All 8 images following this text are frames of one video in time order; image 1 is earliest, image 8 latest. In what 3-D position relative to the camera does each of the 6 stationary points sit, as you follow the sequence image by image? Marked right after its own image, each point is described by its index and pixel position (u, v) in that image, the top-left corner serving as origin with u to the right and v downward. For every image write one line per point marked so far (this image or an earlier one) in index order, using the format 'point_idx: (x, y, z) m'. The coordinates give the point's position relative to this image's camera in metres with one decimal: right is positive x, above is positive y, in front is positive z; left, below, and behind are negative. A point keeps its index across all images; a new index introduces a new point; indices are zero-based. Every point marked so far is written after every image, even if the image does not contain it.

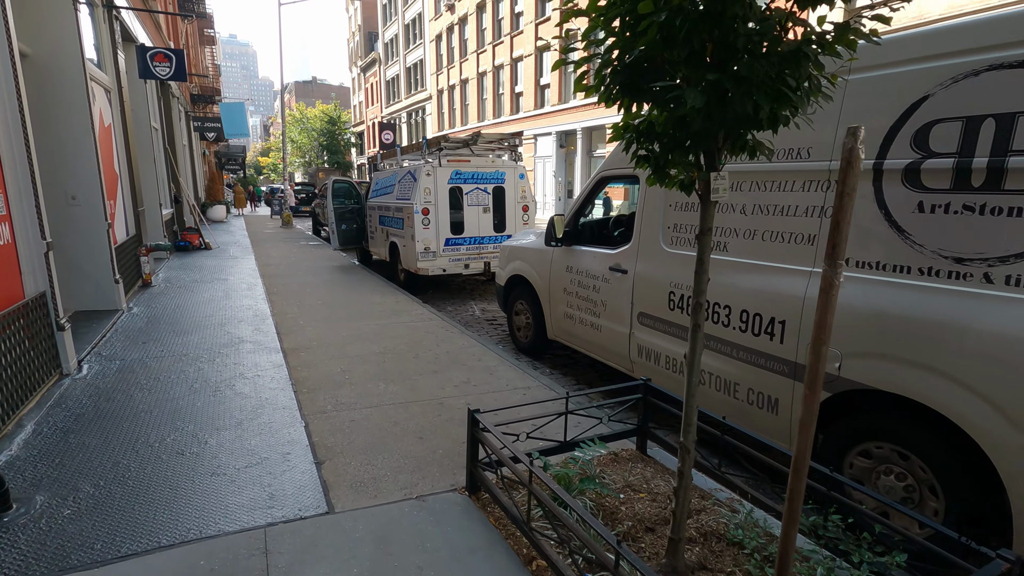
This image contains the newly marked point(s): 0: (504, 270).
0: (-0.1, +0.2, +6.9) m
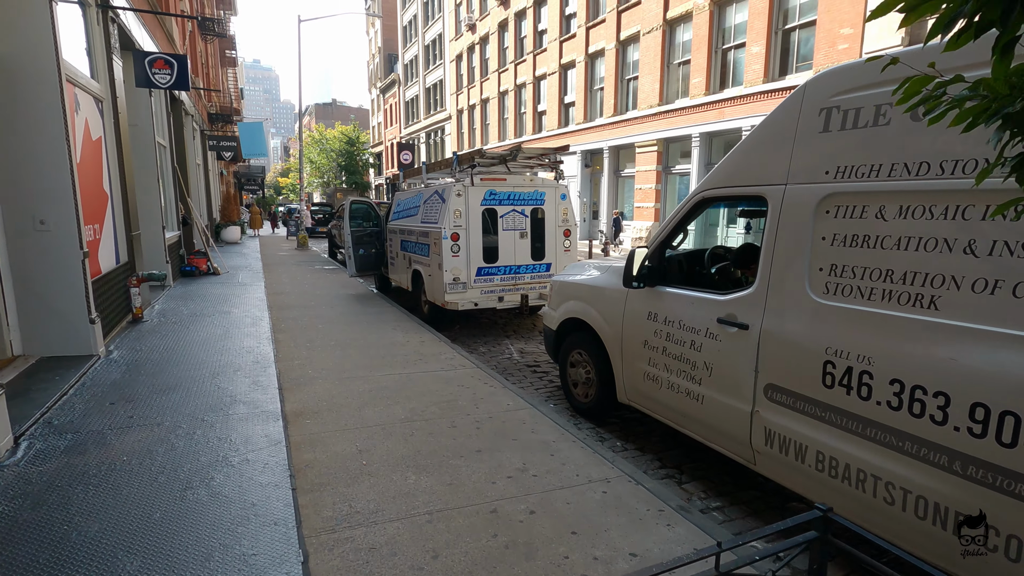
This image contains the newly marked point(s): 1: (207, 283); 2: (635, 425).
0: (+0.5, -0.3, +5.6) m
1: (-7.0, +0.1, +12.1) m
2: (+1.2, -1.3, +5.1) m
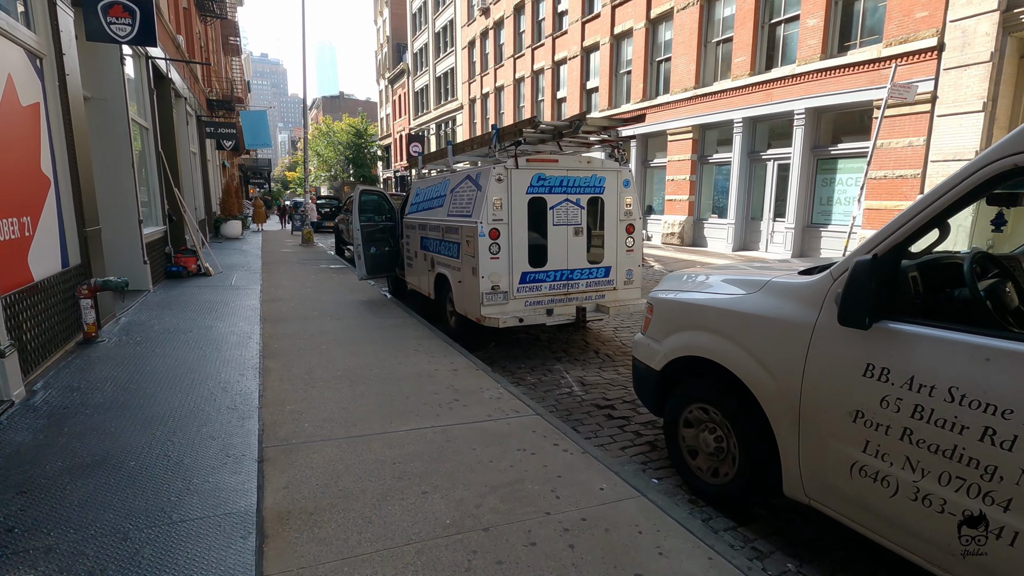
0: (+1.1, -0.4, +3.9) m
1: (-6.3, 0.0, +10.4) m
2: (+1.8, -1.5, +3.3) m
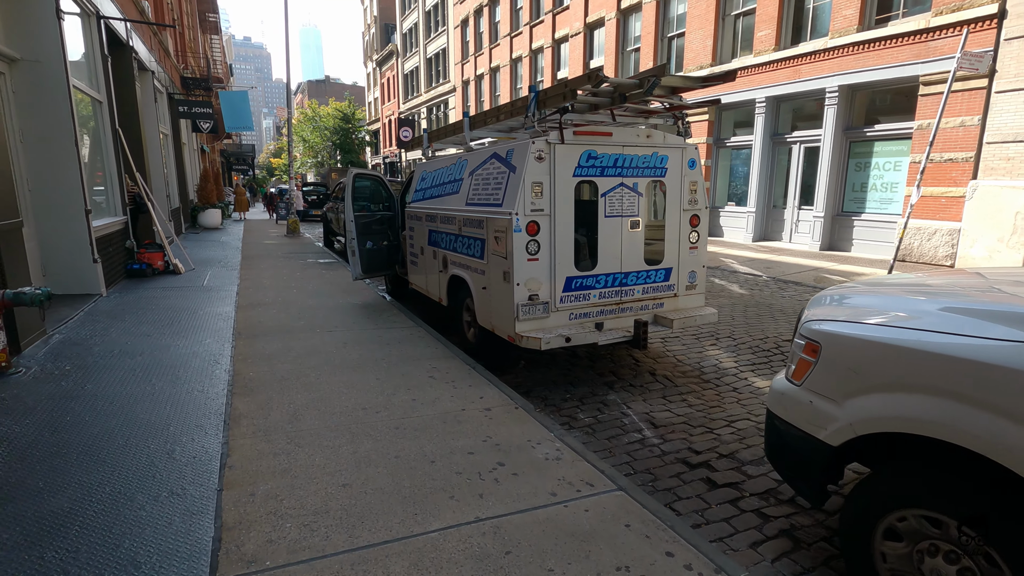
0: (+1.6, -0.6, +2.5) m
1: (-6.0, 0.0, +8.9) m
2: (+2.3, -1.6, +2.0) m
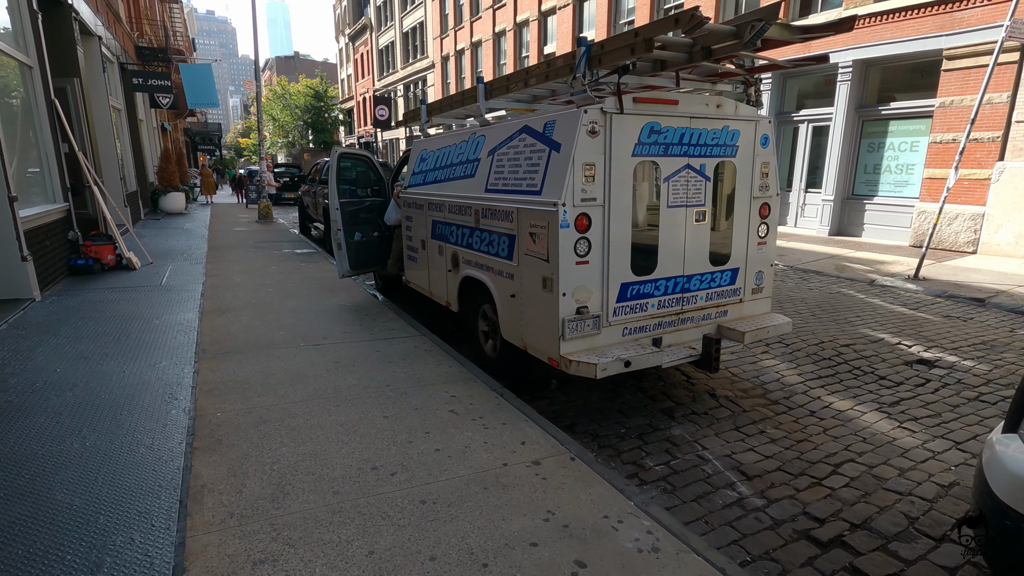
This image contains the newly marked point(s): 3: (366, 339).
0: (+2.0, -0.7, +1.5) m
1: (-5.8, 0.0, +7.5) m
2: (+2.7, -1.8, +1.1) m
3: (-1.6, -0.6, +5.7) m
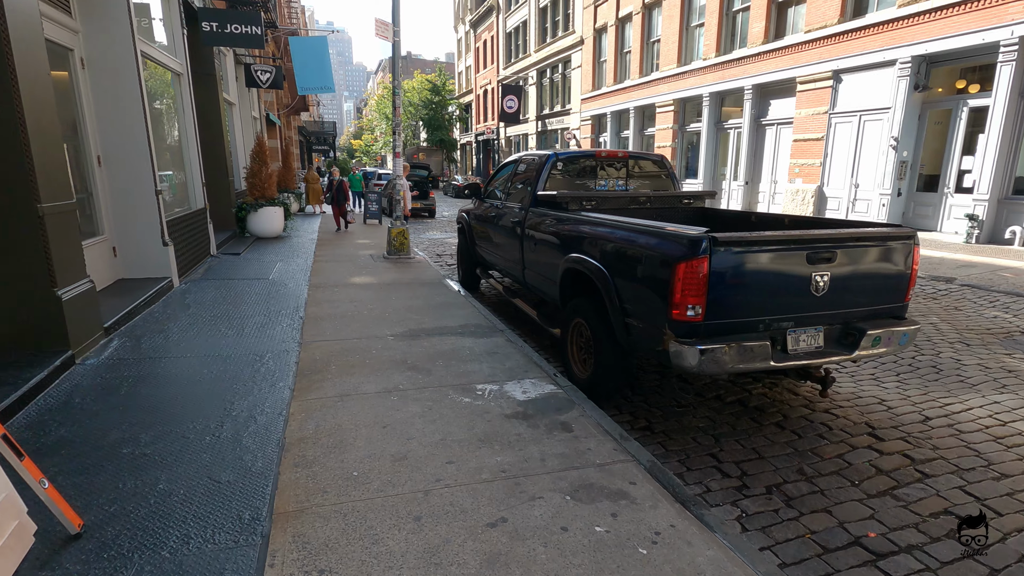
0: (+2.2, -0.8, +1.0) m
1: (-4.4, +0.2, +8.2) m
2: (+2.8, -1.9, +0.4) m
3: (-0.6, -0.5, +5.7) m
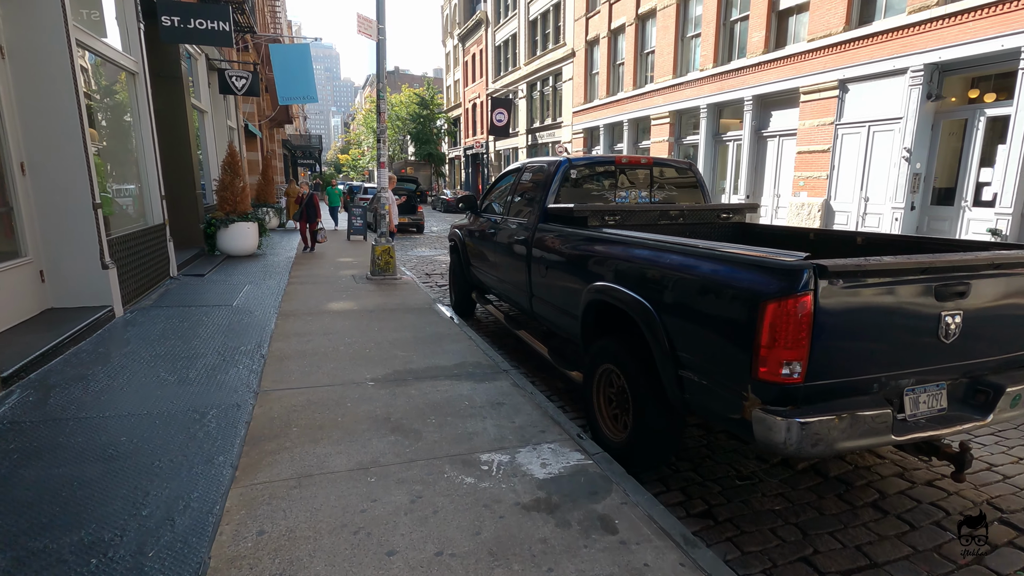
0: (+2.4, -0.9, 0.0) m
1: (-4.4, -0.1, +7.1) m
2: (+3.0, -2.0, -0.6) m
3: (-0.5, -0.8, +4.7) m
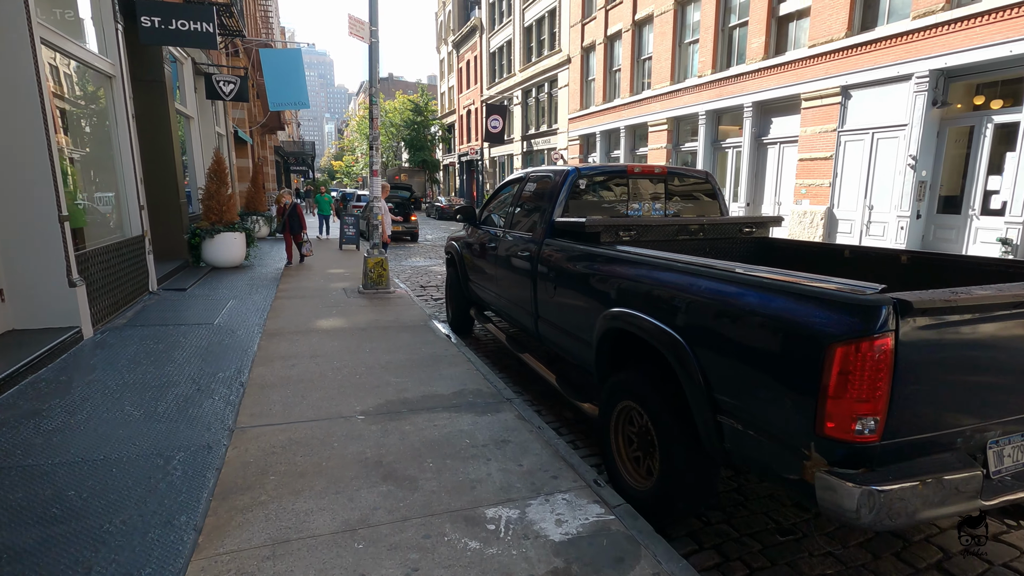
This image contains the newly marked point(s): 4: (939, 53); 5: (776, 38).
0: (+2.5, -1.0, -0.4) m
1: (-4.4, -0.4, +6.6) m
2: (+3.1, -2.1, -1.0) m
3: (-0.5, -1.0, +4.2) m
4: (+10.7, +5.8, +13.2) m
5: (+9.0, +8.5, +18.0) m
